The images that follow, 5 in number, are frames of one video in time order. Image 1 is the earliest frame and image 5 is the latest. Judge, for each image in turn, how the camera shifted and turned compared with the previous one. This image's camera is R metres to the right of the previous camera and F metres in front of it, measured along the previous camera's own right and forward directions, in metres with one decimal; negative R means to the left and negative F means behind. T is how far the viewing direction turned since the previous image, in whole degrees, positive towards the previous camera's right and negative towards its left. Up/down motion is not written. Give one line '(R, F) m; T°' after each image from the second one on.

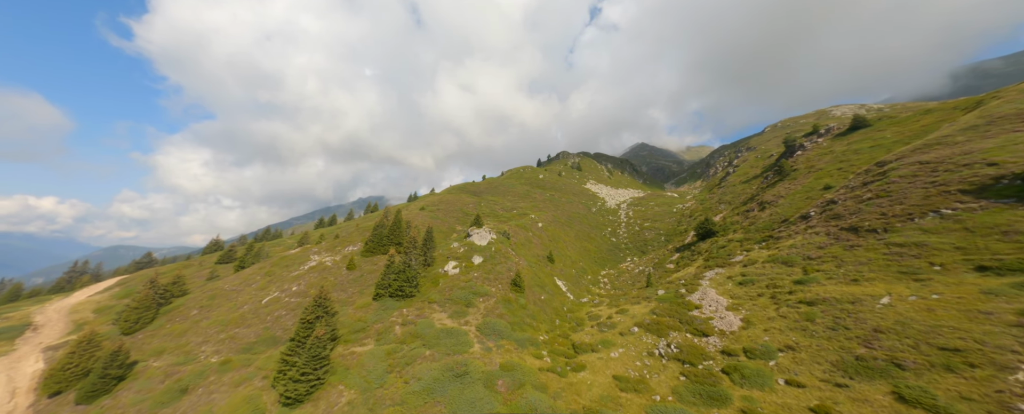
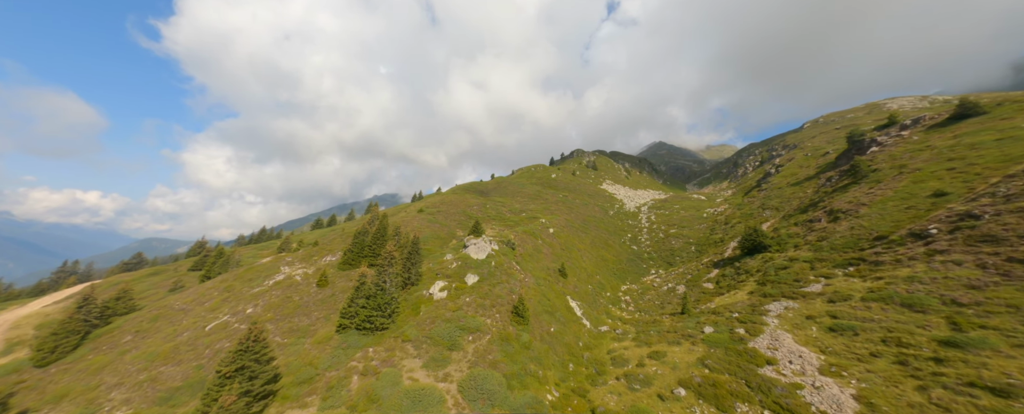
(+1.2, +10.5) m; -2°
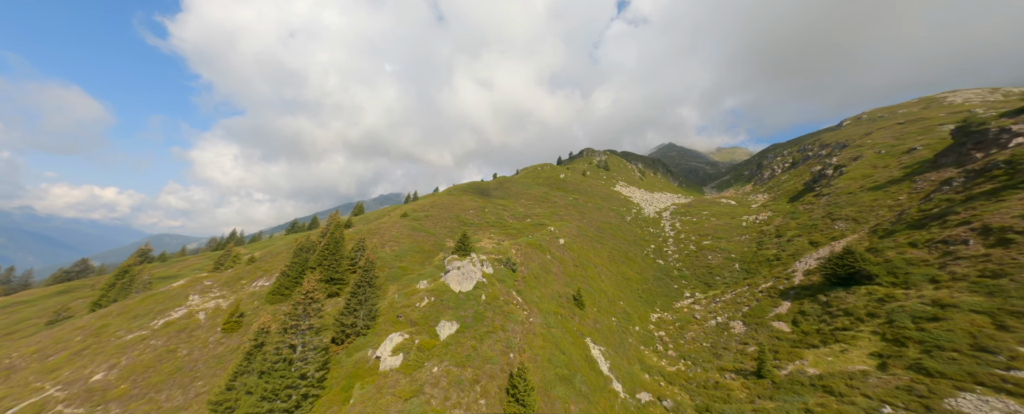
(+0.6, +15.3) m; -1°
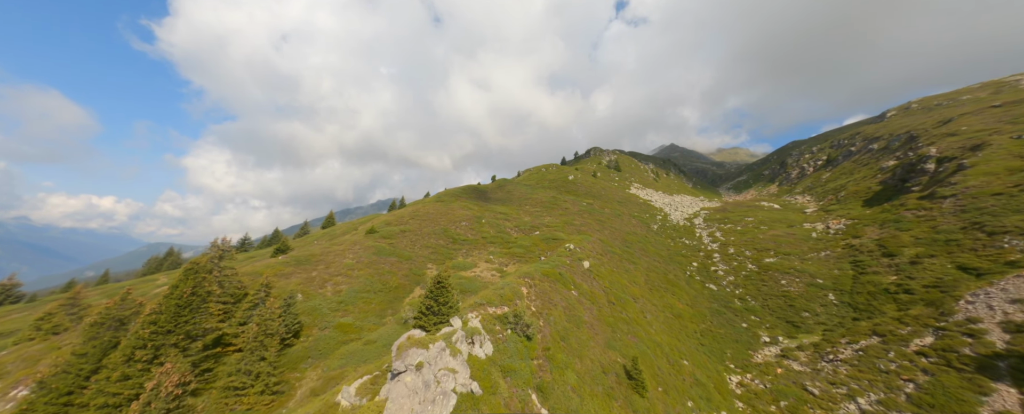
(-1.1, +19.9) m; 0°
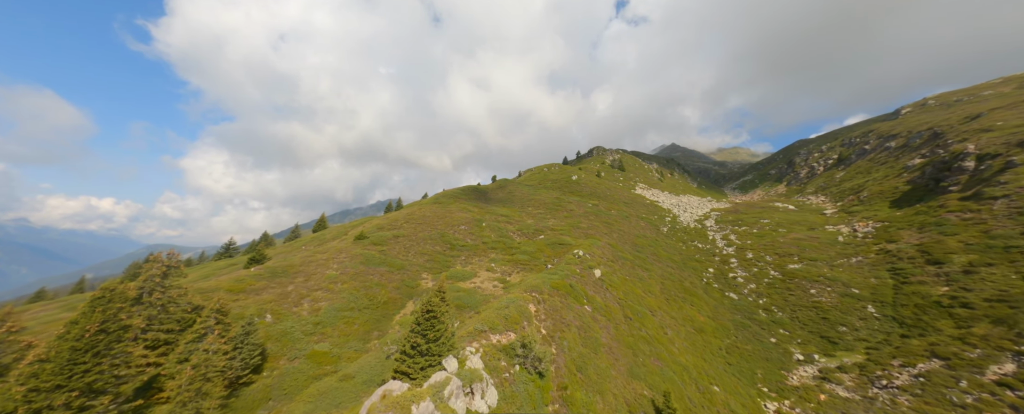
(-0.5, +5.1) m; 0°
